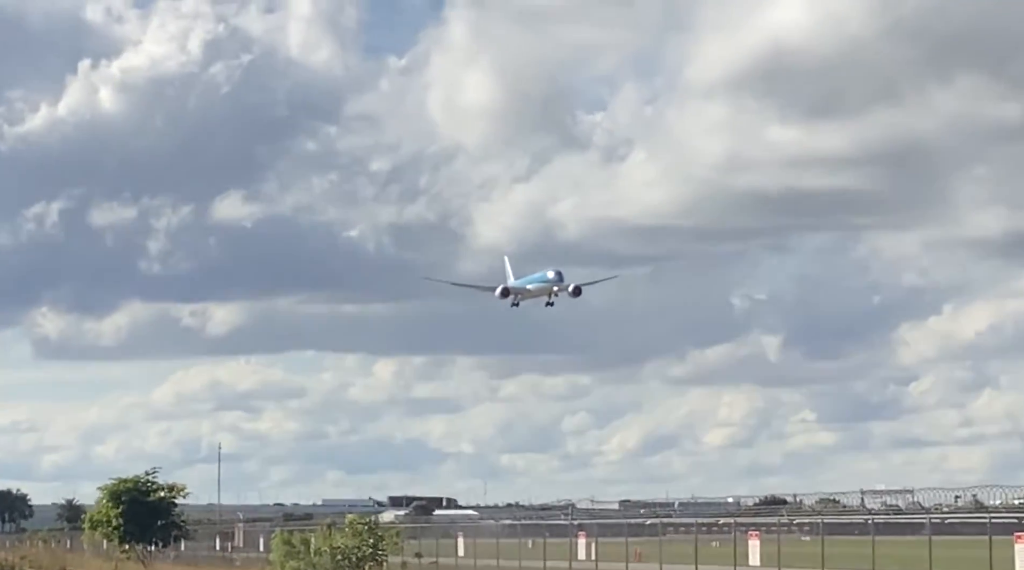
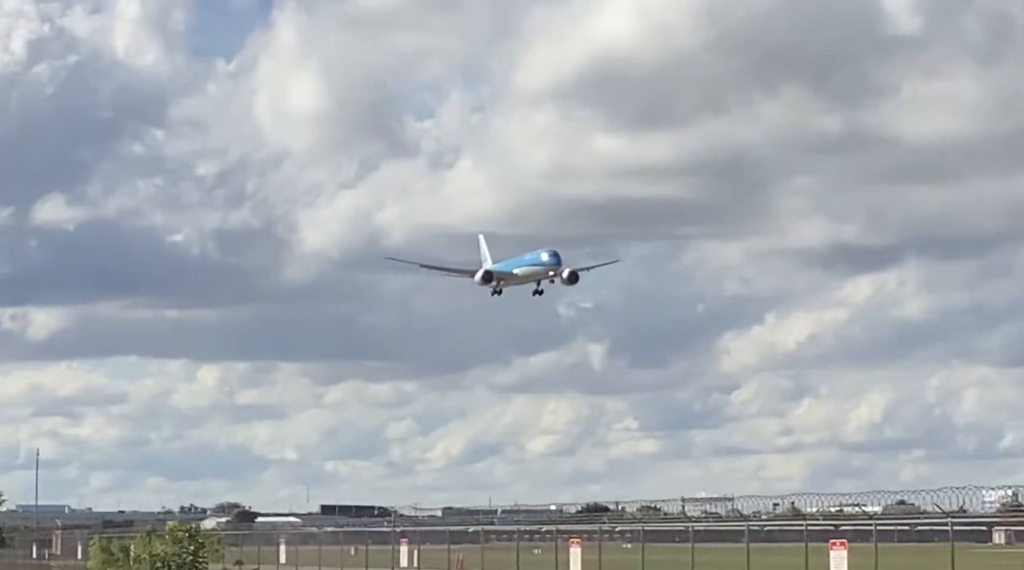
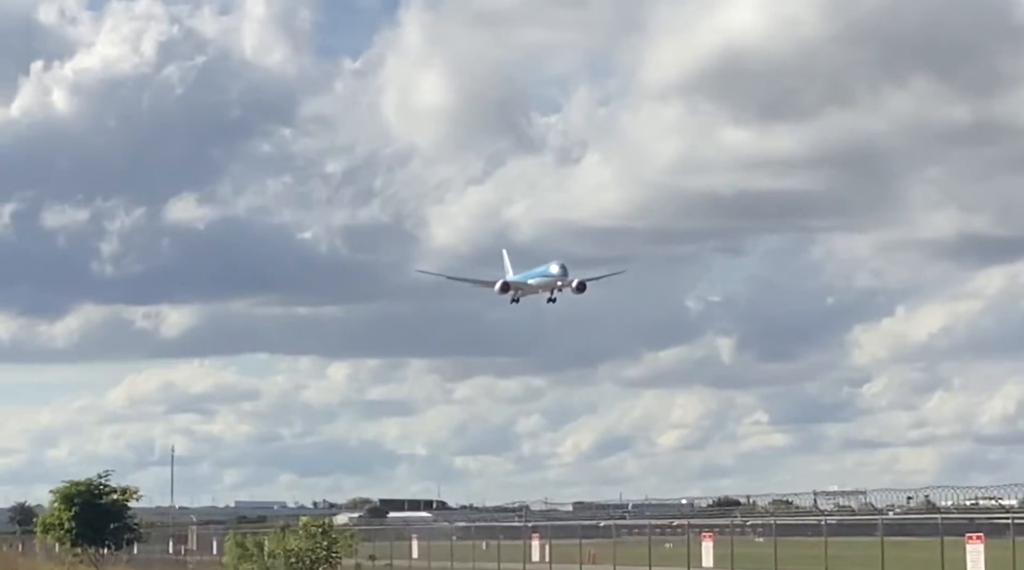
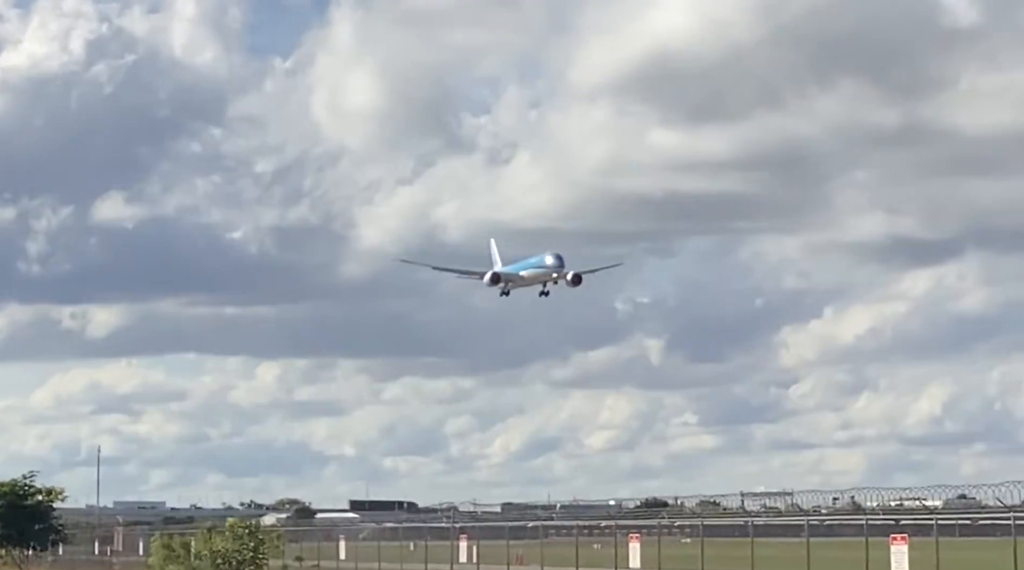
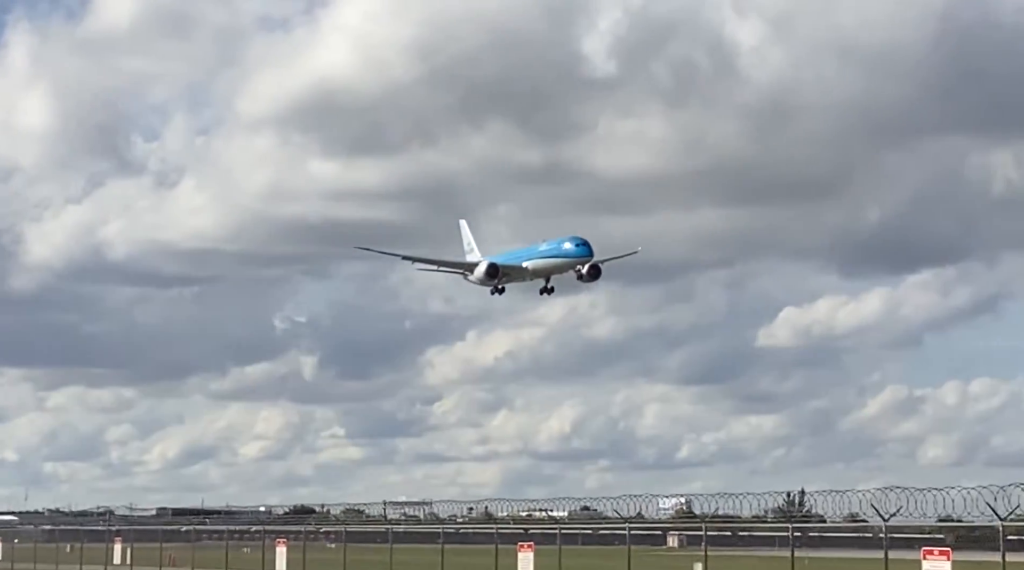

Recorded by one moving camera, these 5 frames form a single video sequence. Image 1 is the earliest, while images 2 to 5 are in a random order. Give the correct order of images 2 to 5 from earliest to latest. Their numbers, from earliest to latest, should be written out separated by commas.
3, 4, 2, 5
